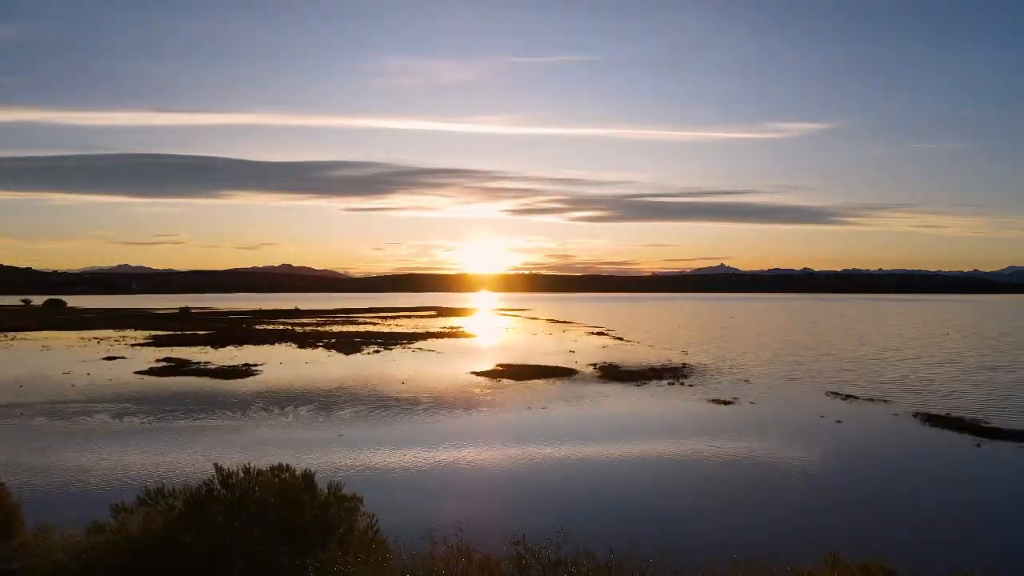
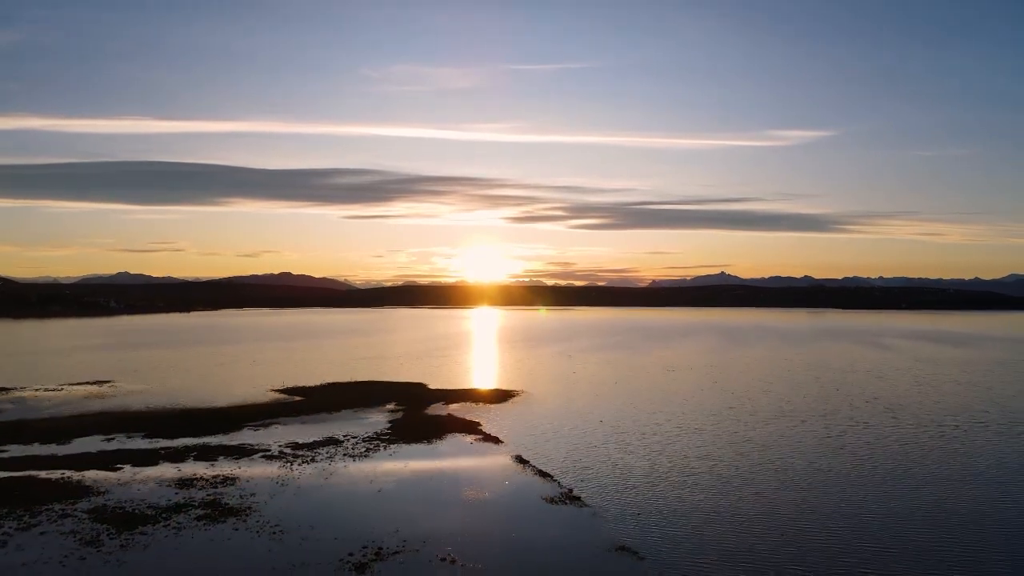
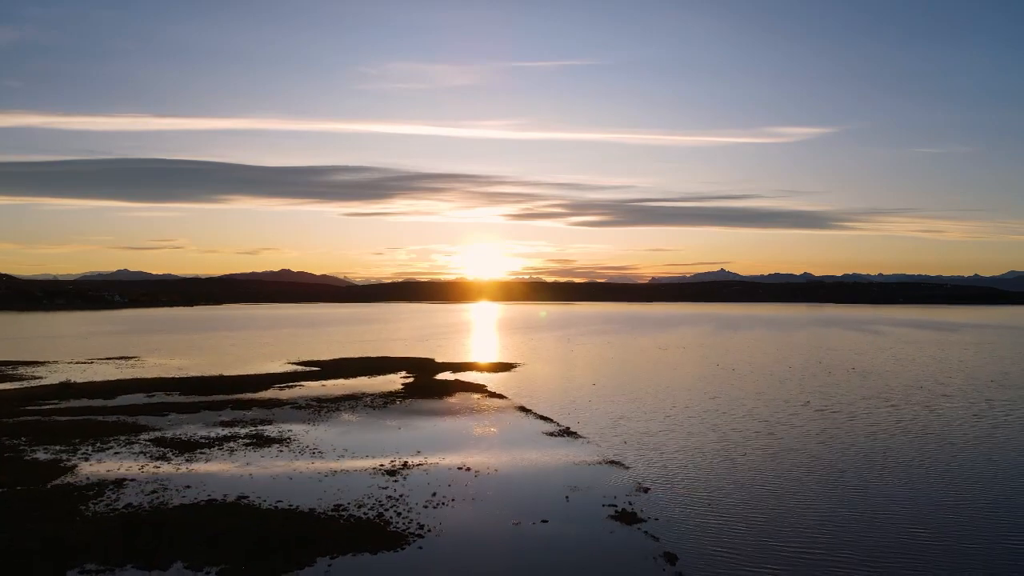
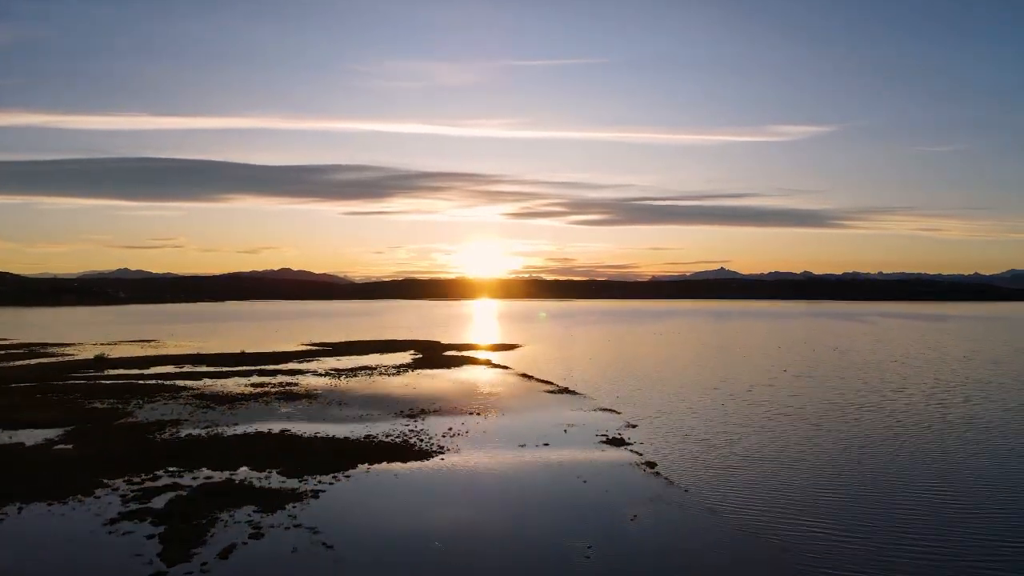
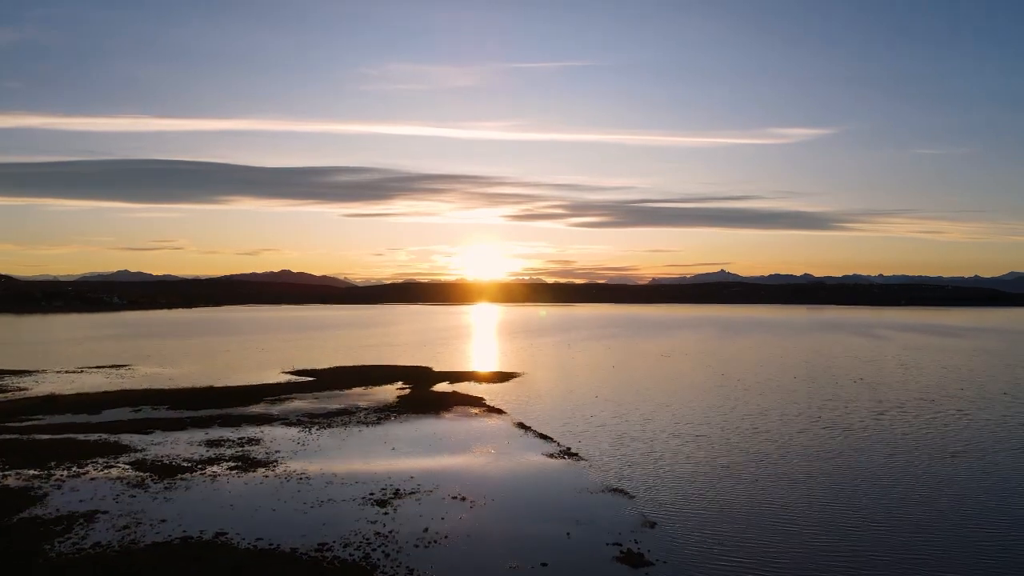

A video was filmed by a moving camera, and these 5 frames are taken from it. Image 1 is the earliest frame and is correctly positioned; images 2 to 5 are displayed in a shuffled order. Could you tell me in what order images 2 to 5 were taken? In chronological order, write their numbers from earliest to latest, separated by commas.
4, 3, 5, 2
